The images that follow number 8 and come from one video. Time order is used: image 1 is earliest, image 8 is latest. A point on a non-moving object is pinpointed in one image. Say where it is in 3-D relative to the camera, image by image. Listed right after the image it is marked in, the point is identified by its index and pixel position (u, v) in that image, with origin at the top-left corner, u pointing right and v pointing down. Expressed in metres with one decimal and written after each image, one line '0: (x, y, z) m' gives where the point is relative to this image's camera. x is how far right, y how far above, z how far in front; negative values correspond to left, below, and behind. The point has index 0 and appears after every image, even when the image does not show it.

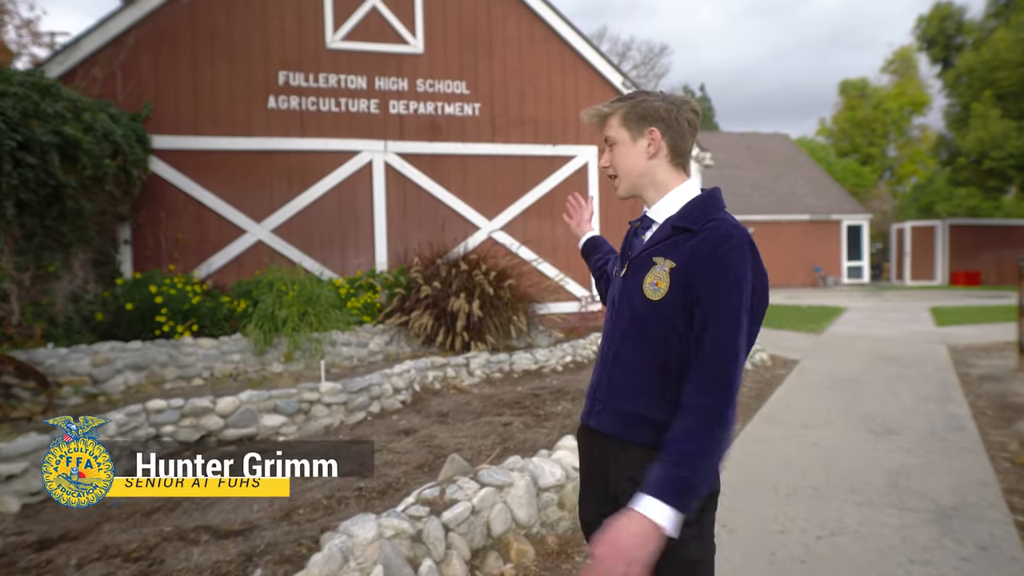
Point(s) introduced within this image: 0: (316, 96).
0: (-2.5, +2.4, +9.0) m
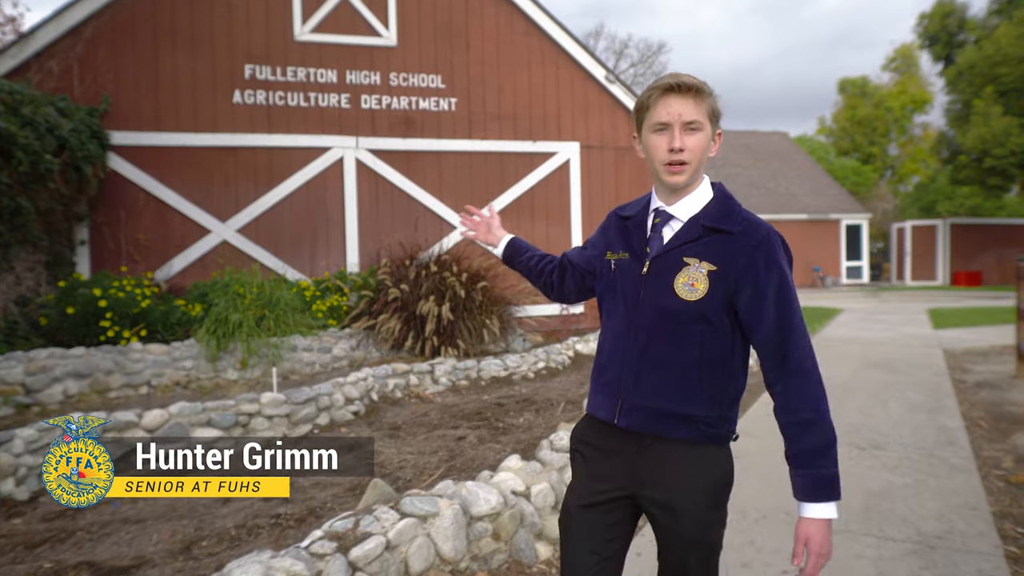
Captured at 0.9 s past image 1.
0: (-2.8, +2.4, +8.6) m
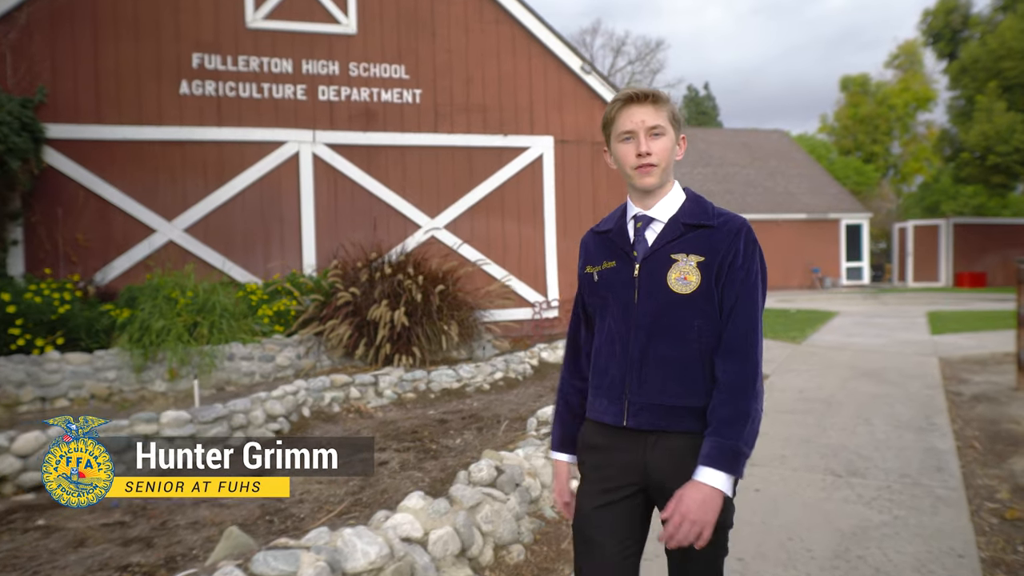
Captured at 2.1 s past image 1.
0: (-3.2, +2.4, +8.1) m
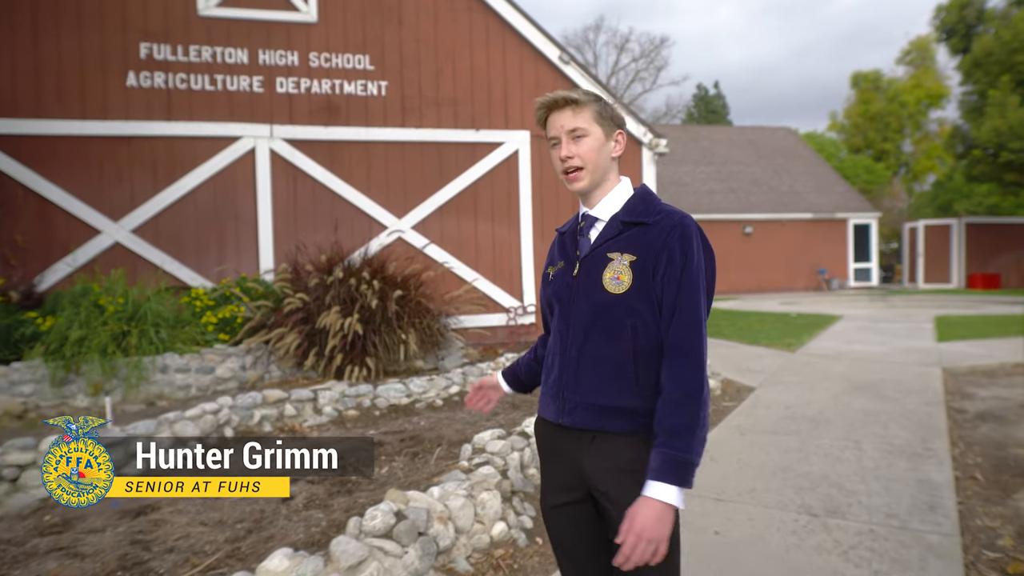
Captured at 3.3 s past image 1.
0: (-3.5, +2.3, +7.6) m
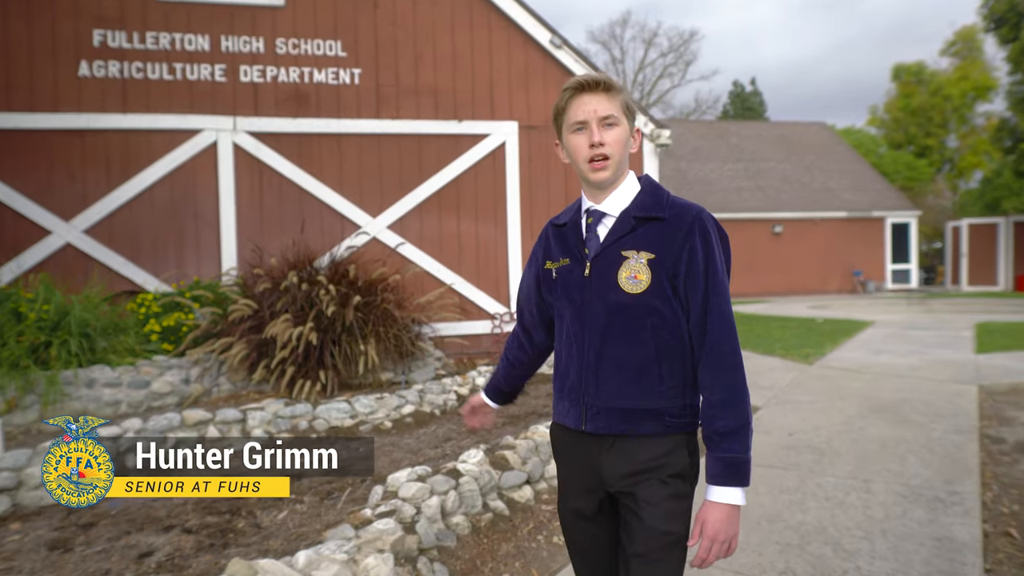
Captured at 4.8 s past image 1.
0: (-3.7, +2.3, +7.1) m
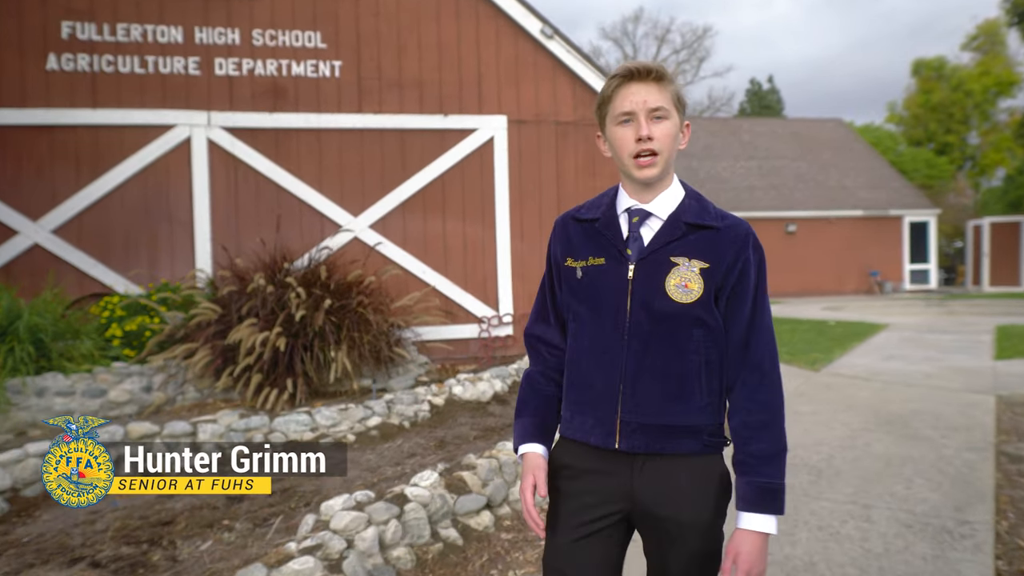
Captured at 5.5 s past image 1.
0: (-3.8, +2.2, +6.8) m
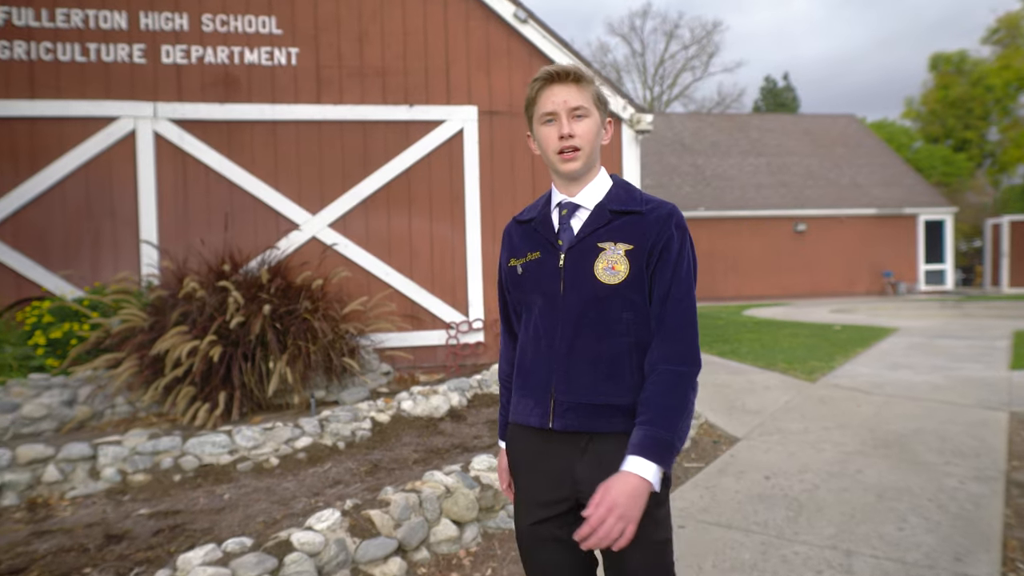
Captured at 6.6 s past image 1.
0: (-4.1, +2.2, +6.4) m
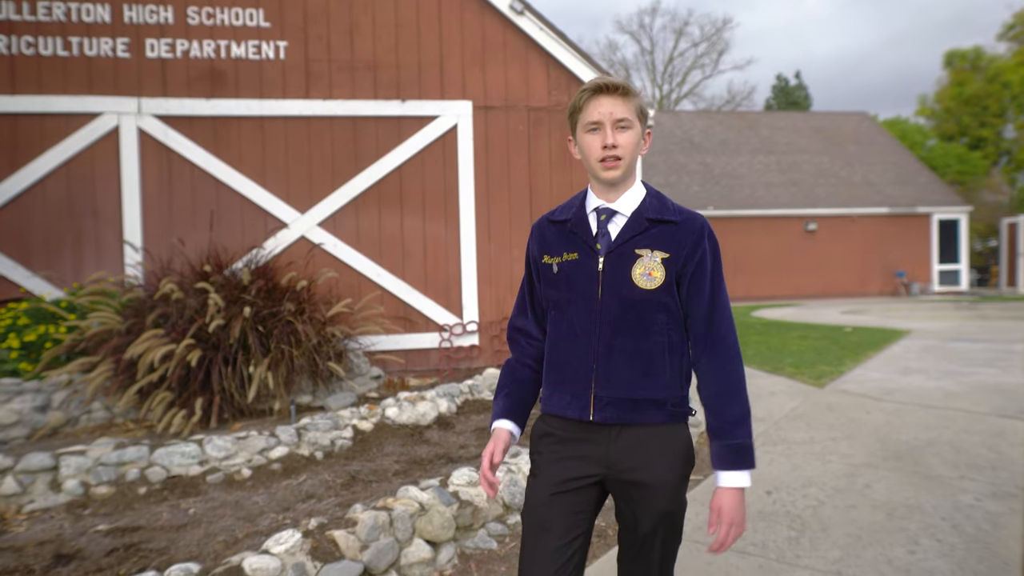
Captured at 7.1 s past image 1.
0: (-4.1, +2.2, +6.2) m
